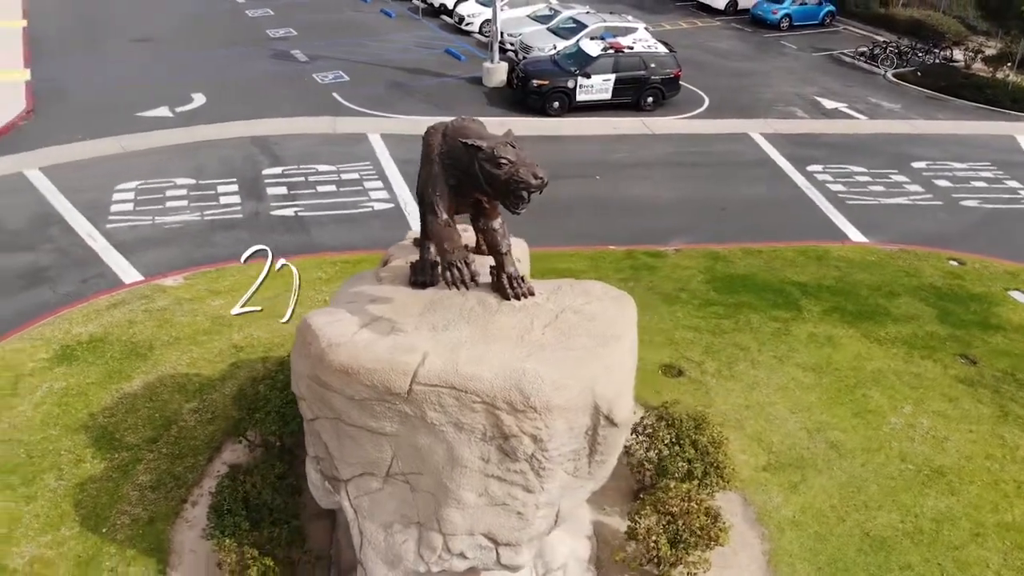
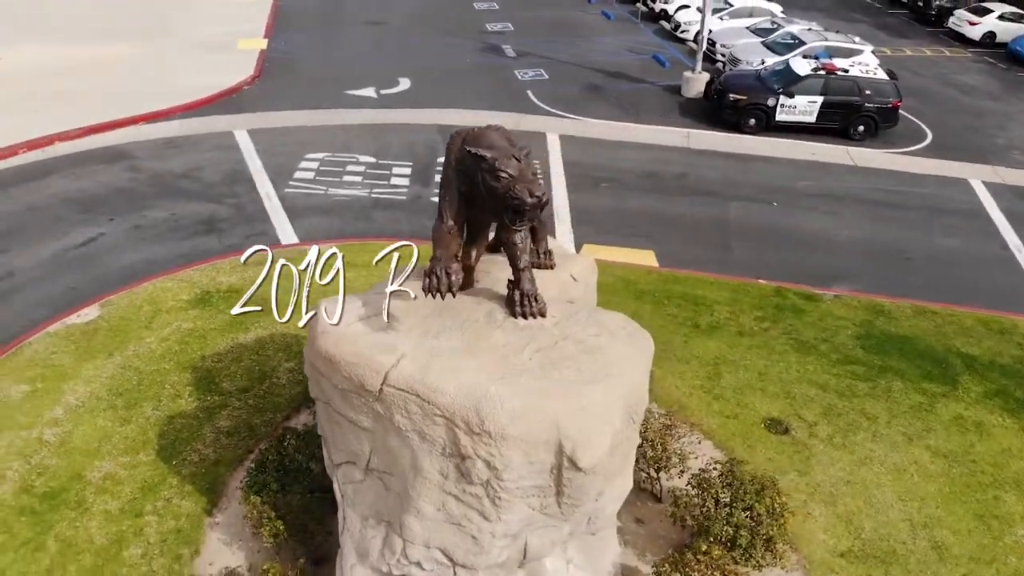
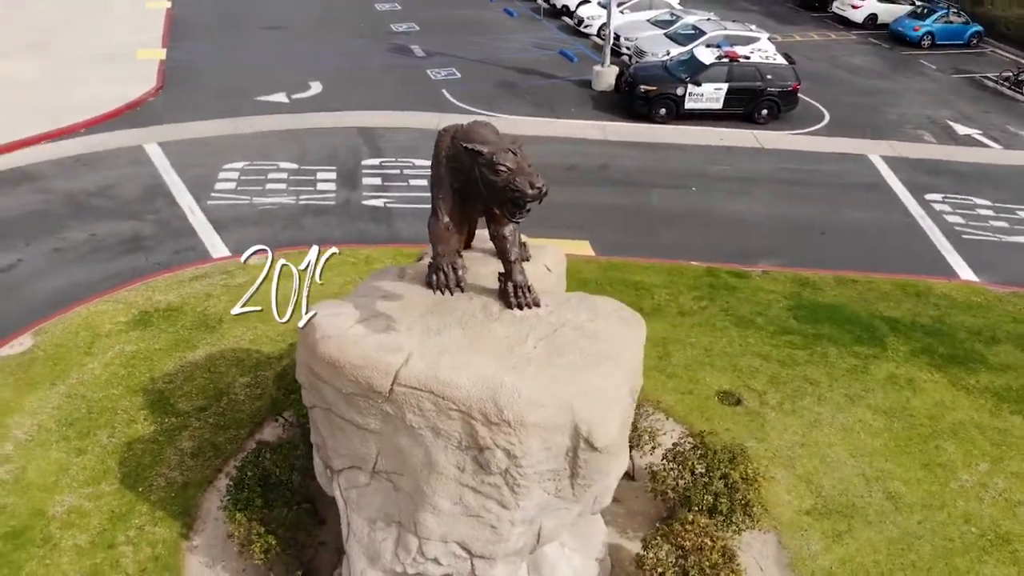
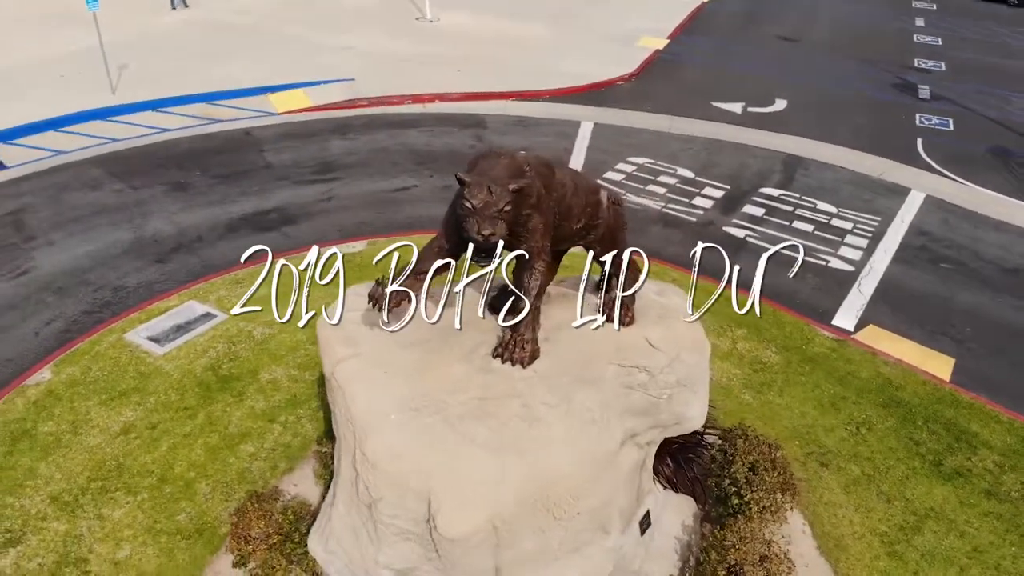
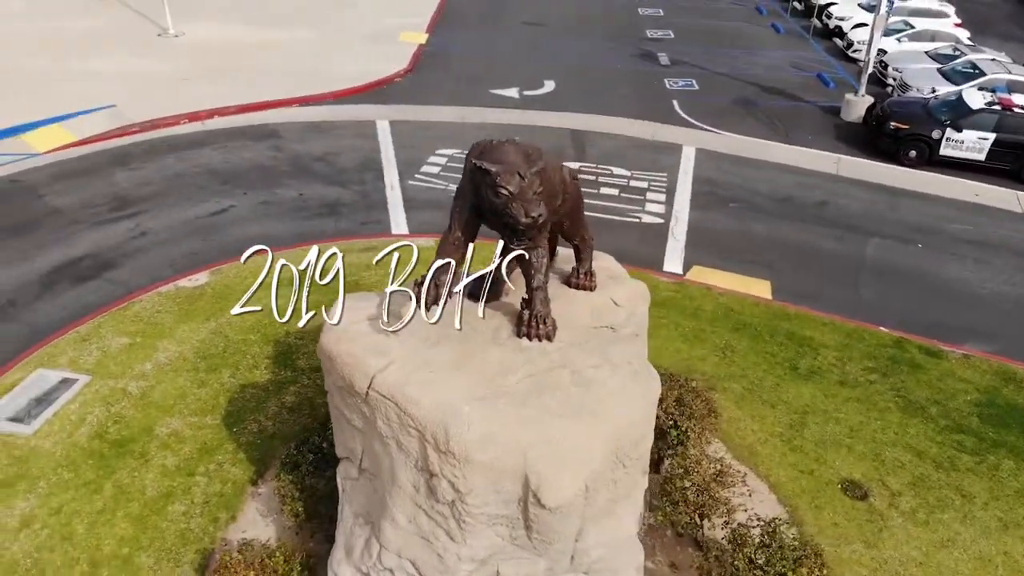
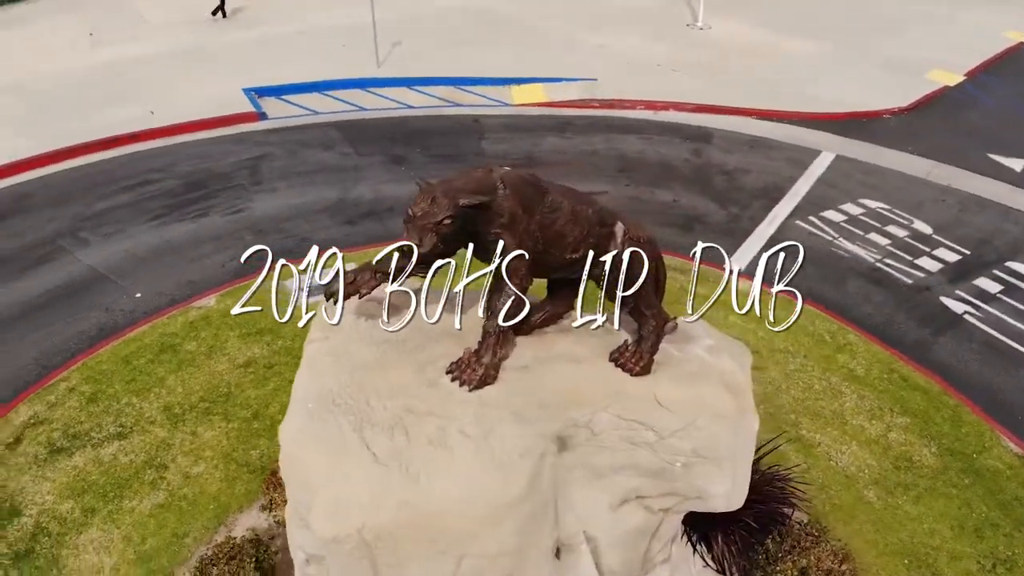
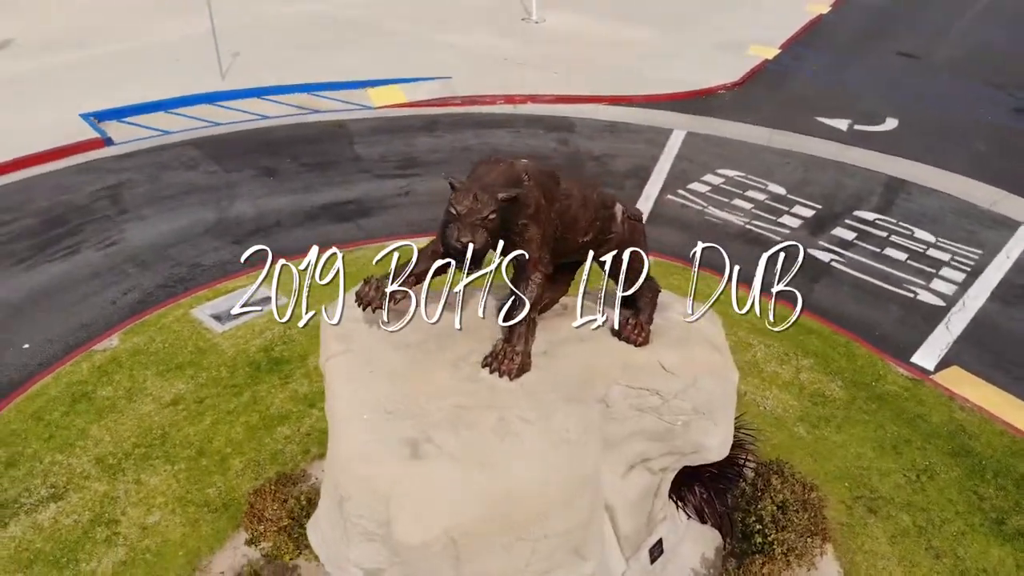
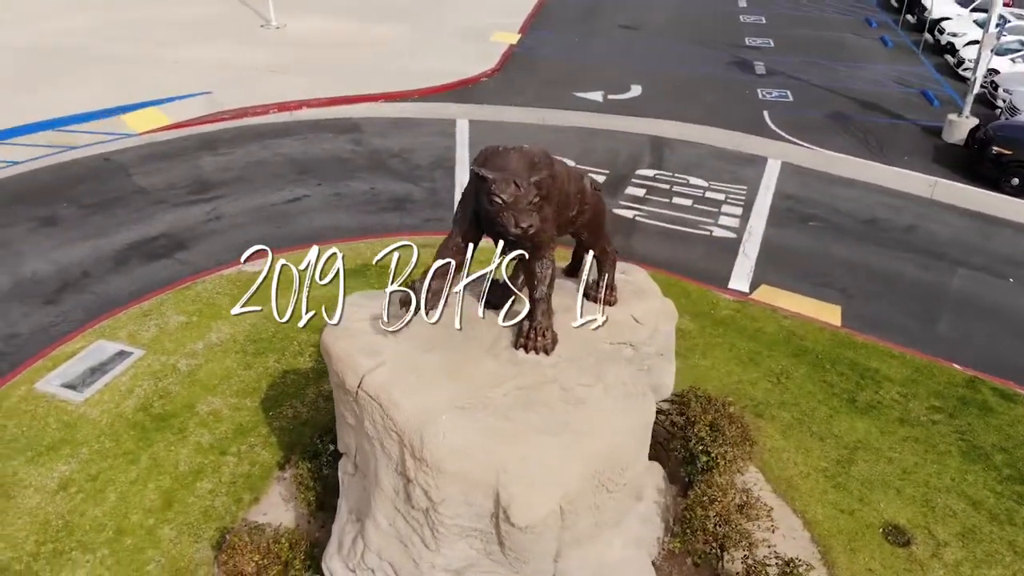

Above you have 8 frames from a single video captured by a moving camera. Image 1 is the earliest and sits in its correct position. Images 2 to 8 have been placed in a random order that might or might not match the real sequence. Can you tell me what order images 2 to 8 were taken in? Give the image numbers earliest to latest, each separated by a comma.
3, 2, 5, 8, 4, 7, 6
